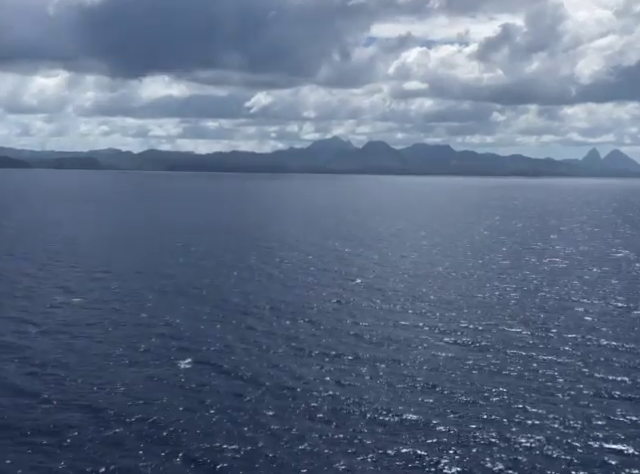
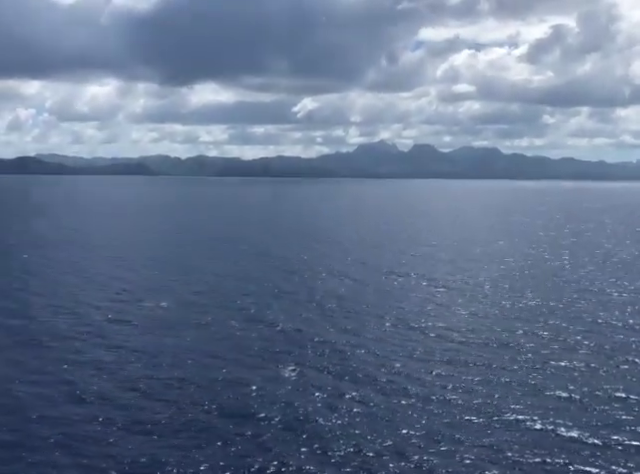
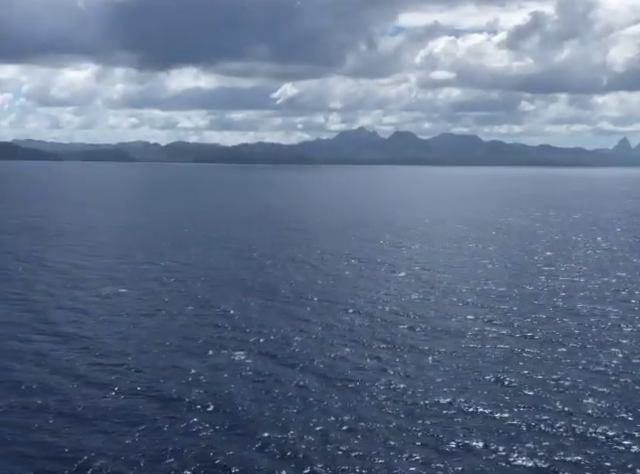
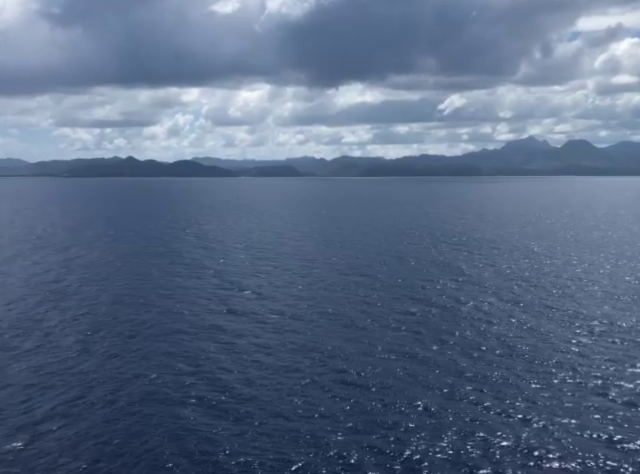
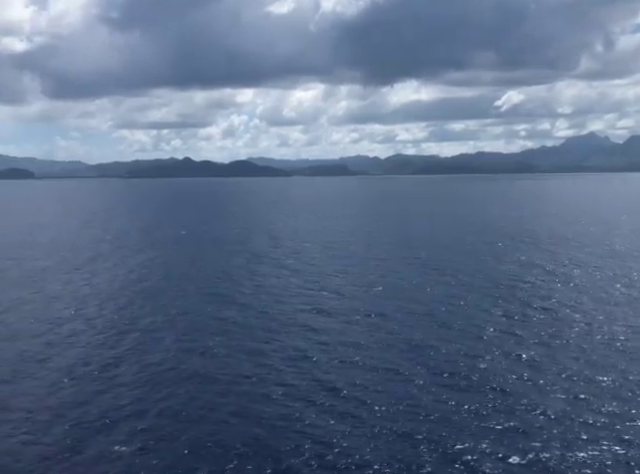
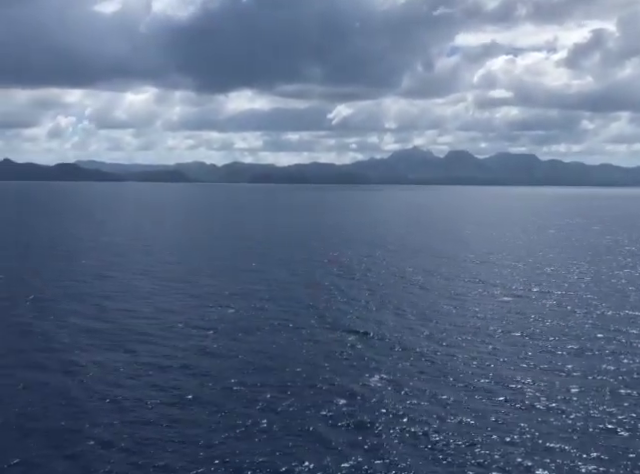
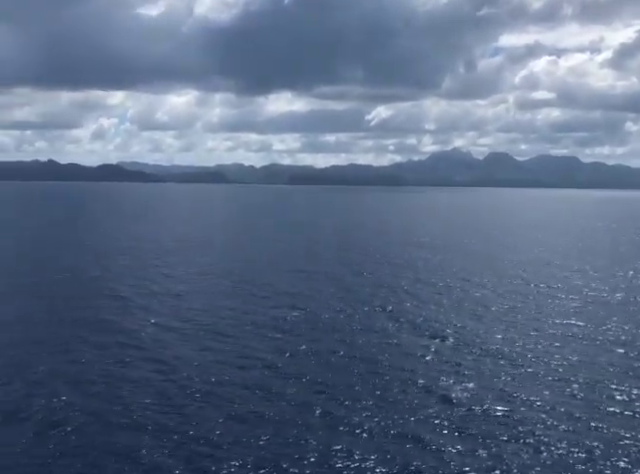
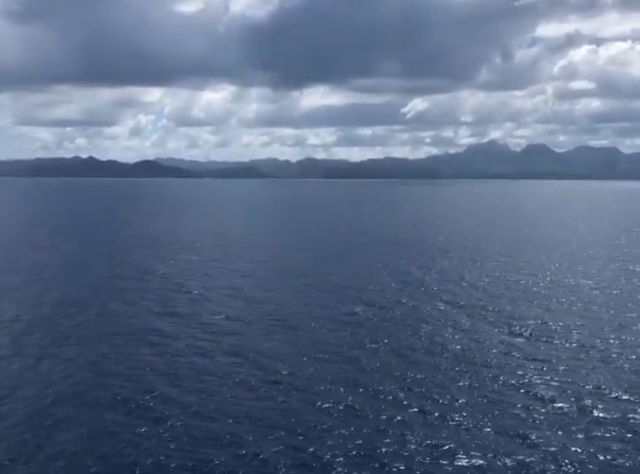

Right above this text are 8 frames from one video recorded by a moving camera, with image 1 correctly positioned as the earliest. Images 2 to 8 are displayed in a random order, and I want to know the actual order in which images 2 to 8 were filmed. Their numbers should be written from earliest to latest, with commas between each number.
3, 2, 6, 7, 8, 4, 5
